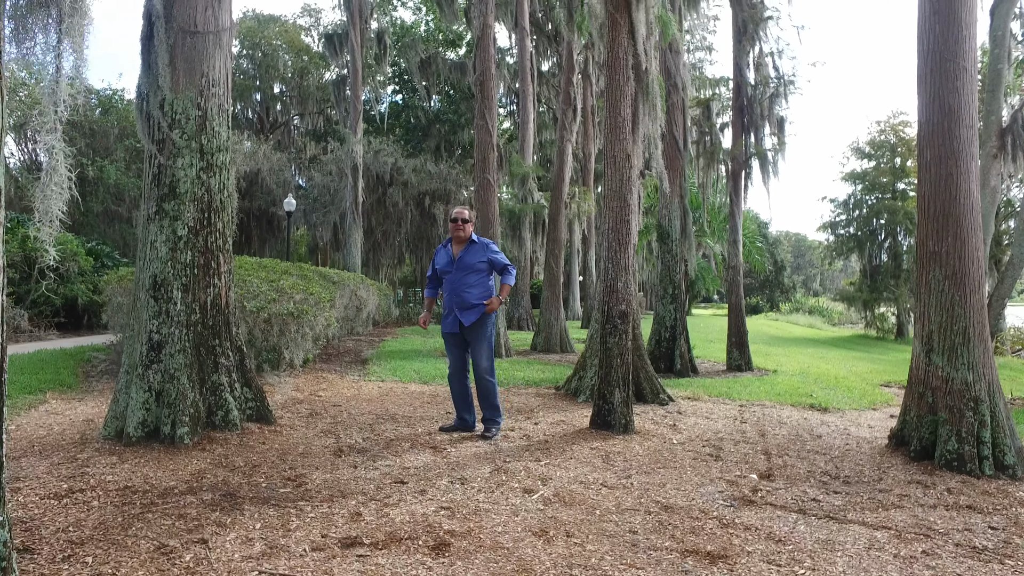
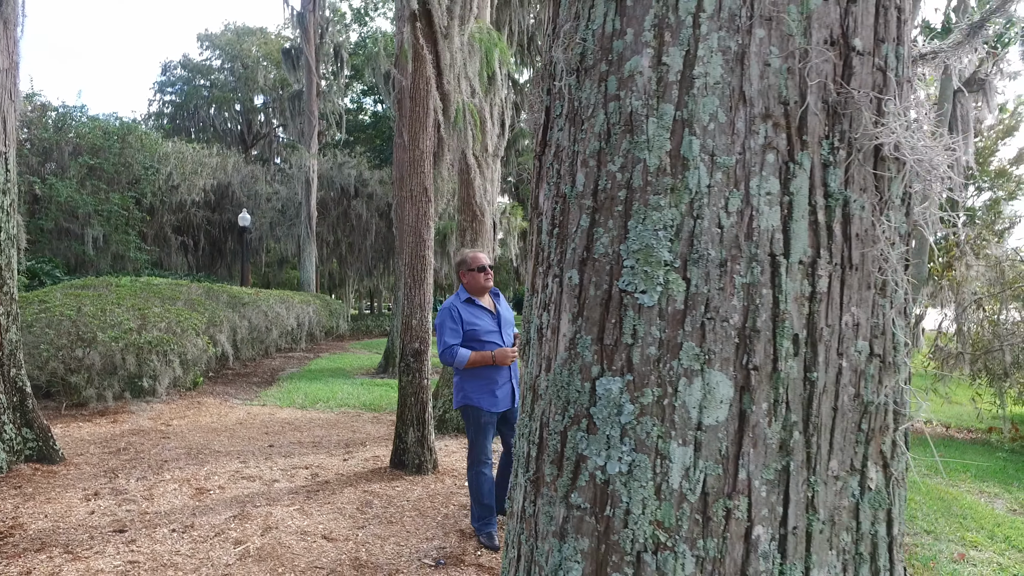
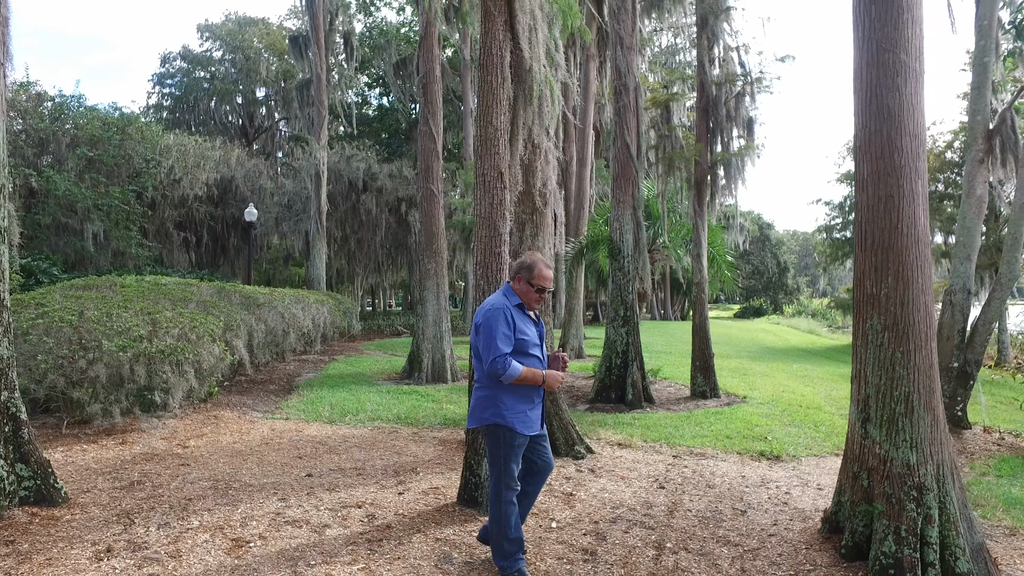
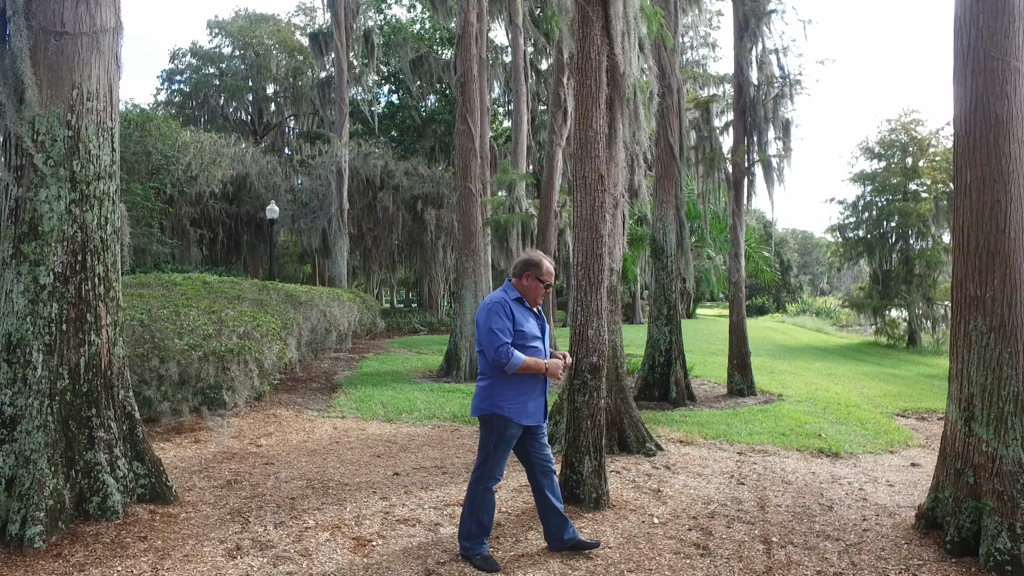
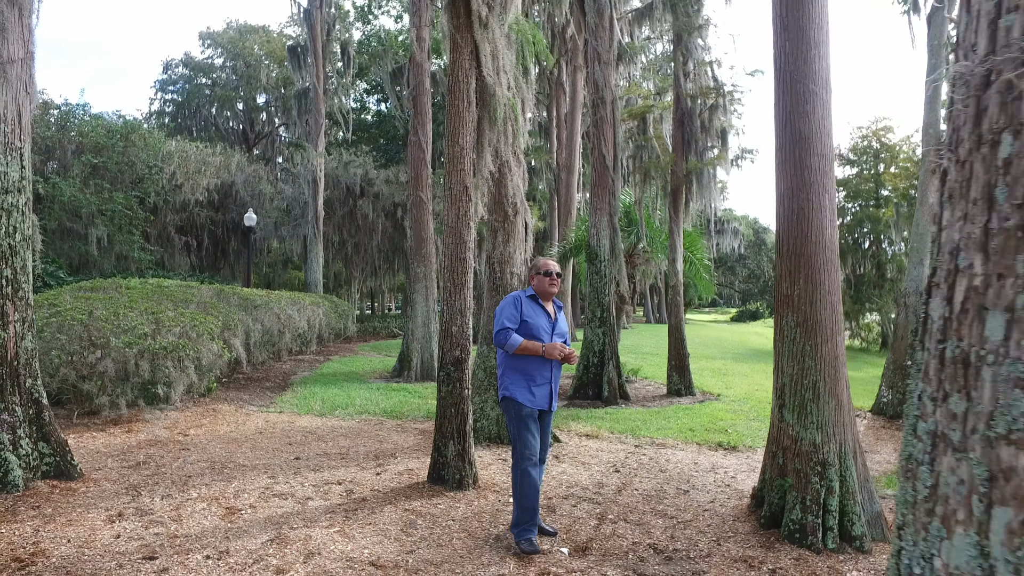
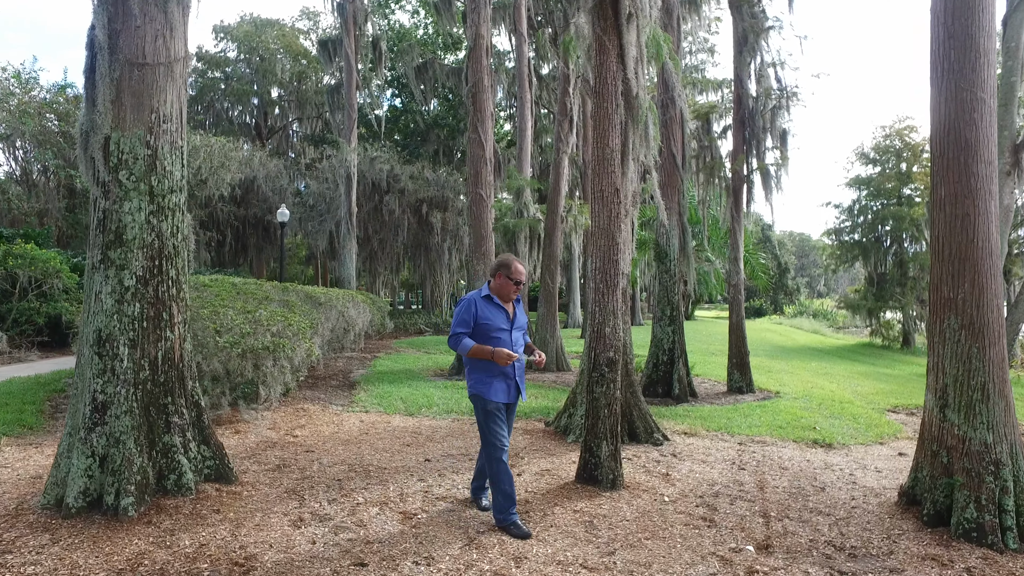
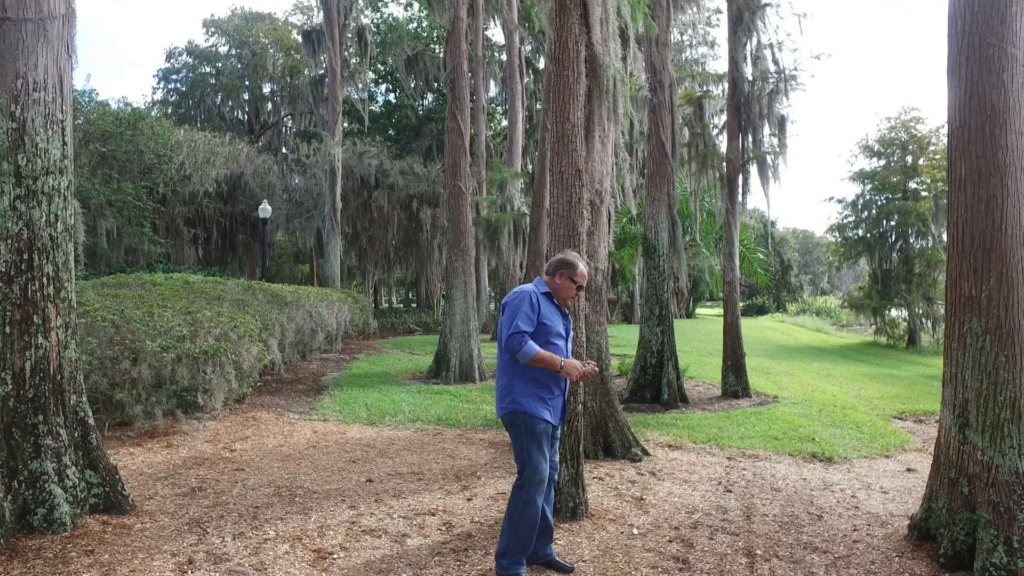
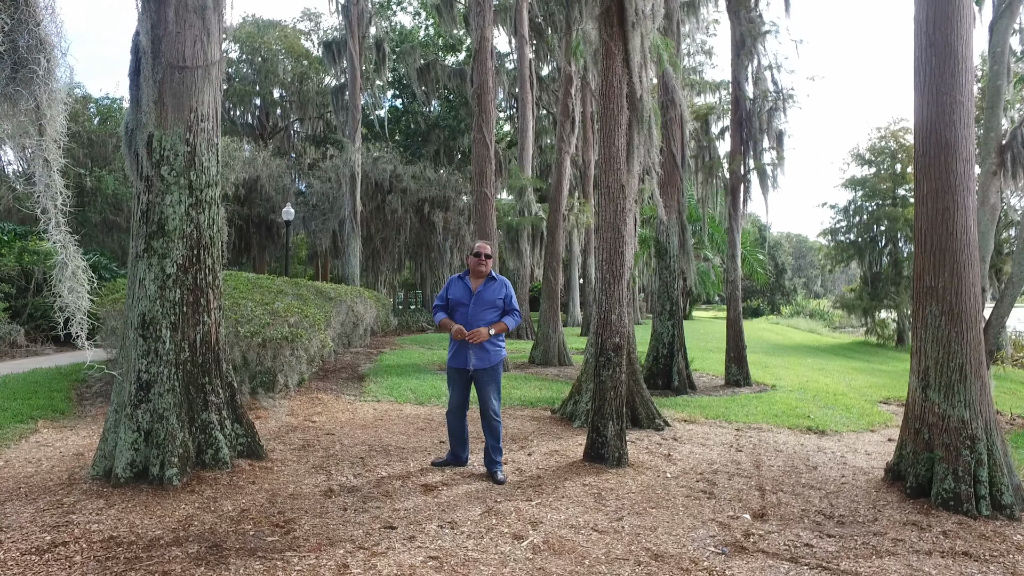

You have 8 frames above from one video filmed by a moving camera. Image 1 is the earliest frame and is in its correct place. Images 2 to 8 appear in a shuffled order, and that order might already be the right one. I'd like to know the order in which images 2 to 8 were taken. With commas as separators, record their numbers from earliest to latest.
8, 6, 4, 7, 3, 5, 2
